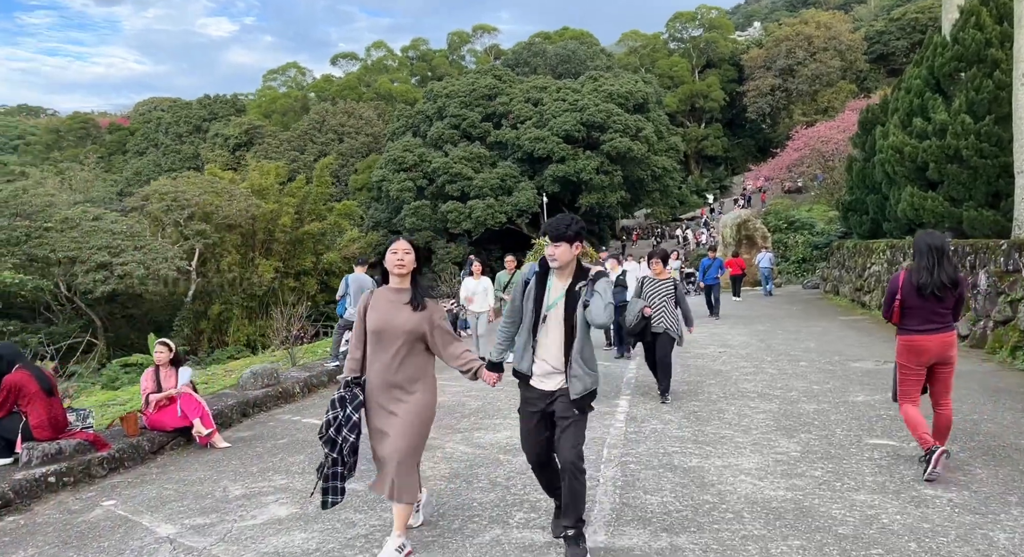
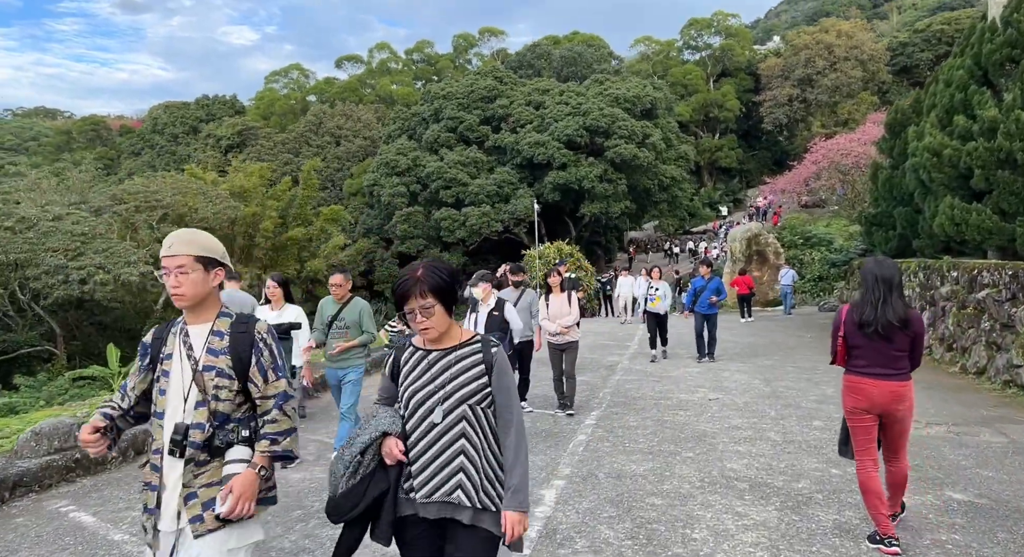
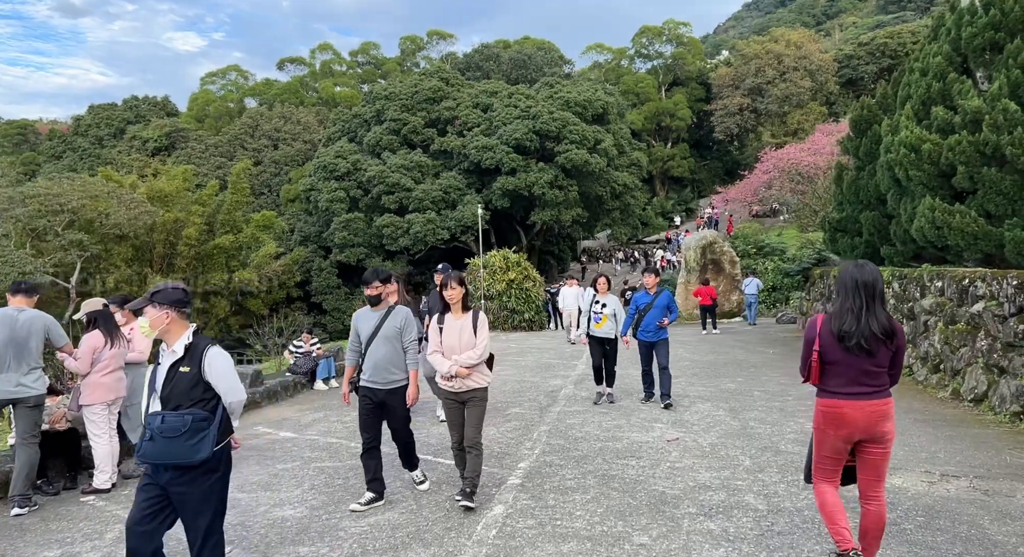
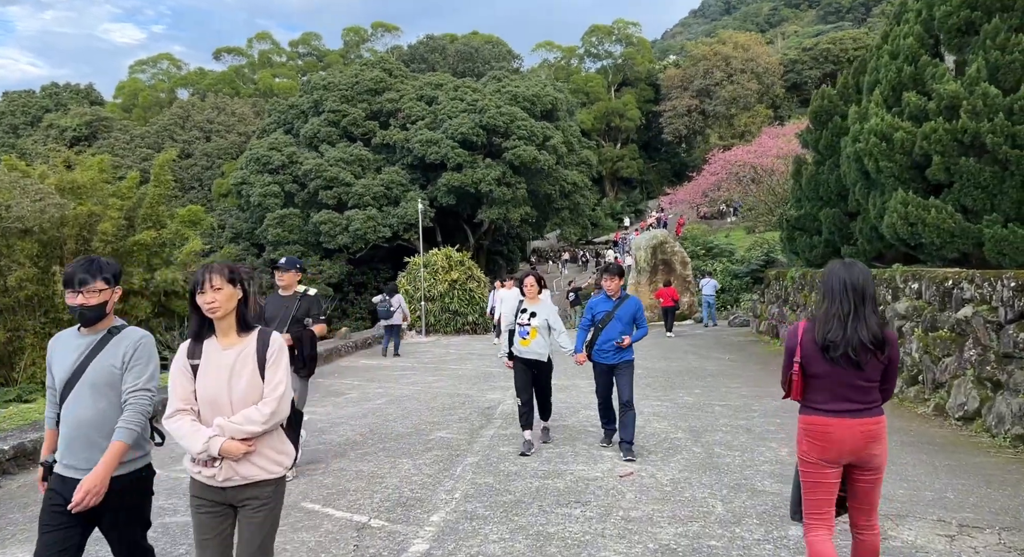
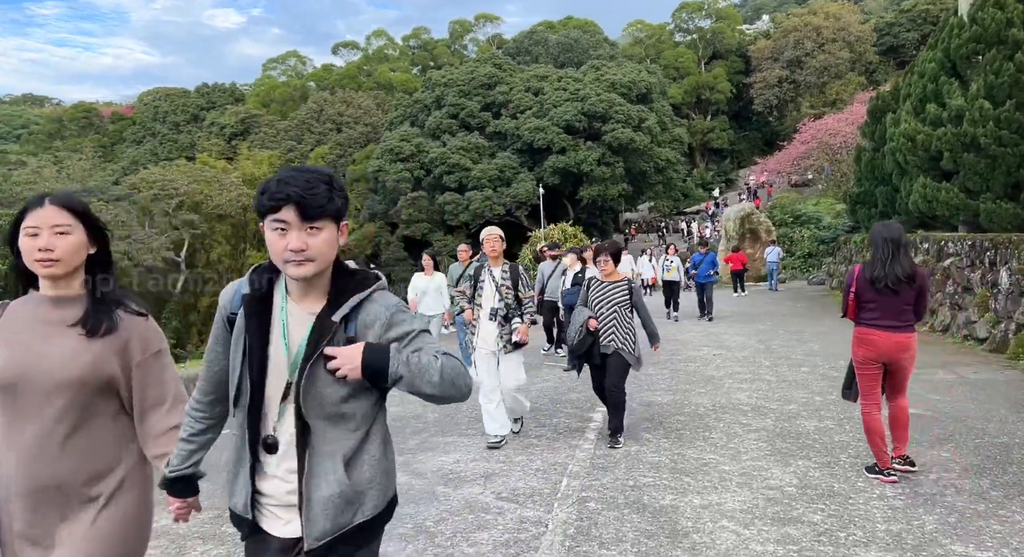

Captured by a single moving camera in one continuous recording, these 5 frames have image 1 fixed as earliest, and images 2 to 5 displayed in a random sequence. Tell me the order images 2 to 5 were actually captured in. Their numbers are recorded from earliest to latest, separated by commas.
5, 2, 3, 4
